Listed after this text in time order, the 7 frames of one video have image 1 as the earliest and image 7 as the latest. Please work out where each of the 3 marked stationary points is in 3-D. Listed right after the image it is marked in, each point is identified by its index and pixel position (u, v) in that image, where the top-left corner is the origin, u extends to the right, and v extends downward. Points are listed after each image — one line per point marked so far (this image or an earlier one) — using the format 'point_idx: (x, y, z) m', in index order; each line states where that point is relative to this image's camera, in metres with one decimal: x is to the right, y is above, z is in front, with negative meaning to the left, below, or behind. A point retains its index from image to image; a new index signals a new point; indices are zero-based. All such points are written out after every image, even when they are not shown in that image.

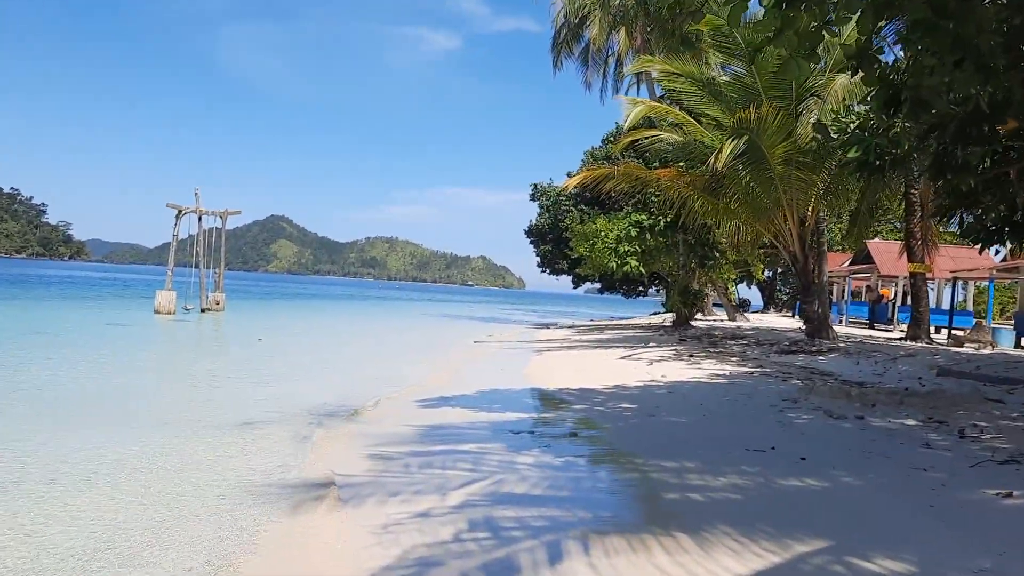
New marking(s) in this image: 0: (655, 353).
0: (+2.9, -1.3, +15.0) m
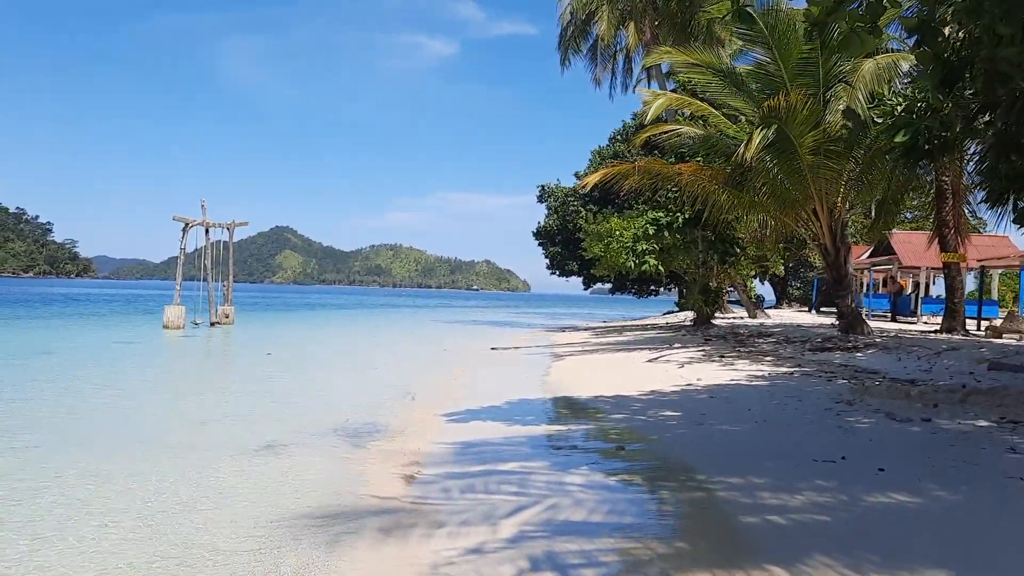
0: (+3.3, -1.3, +14.5) m
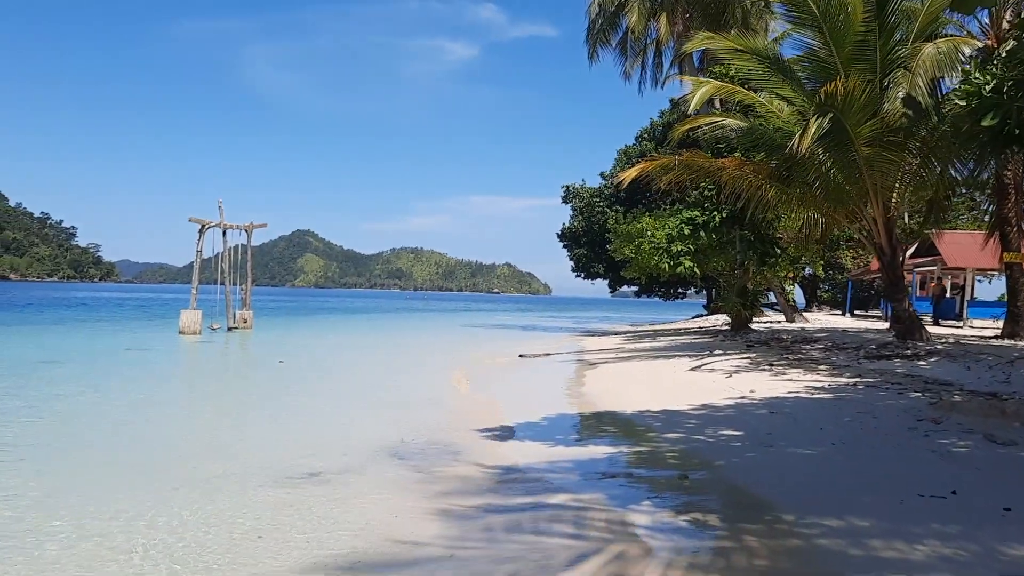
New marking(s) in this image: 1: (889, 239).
0: (+3.9, -1.3, +13.5) m
1: (+7.0, +0.9, +14.1) m
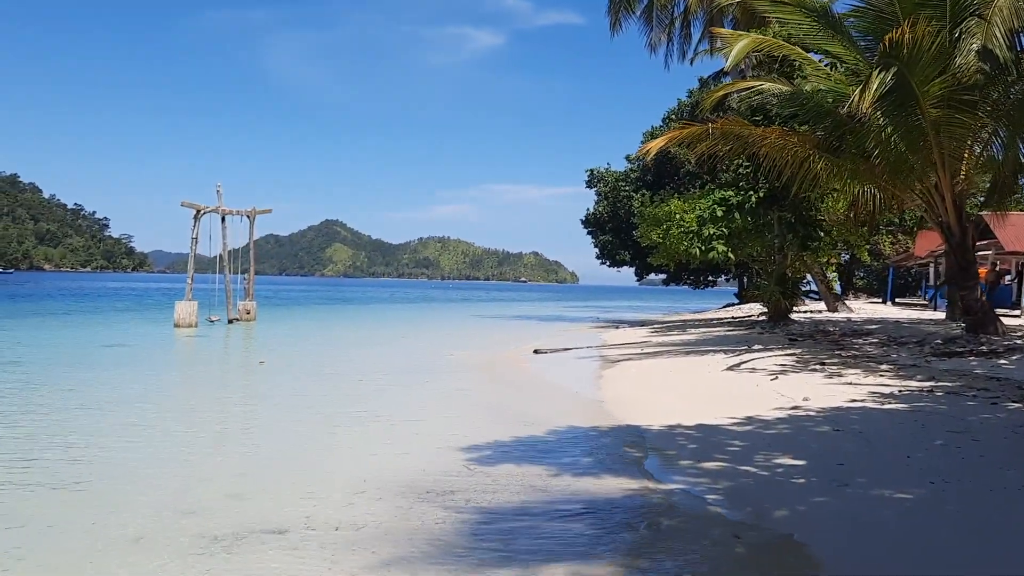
0: (+4.1, -1.1, +11.8) m
1: (+7.2, +1.1, +12.3) m
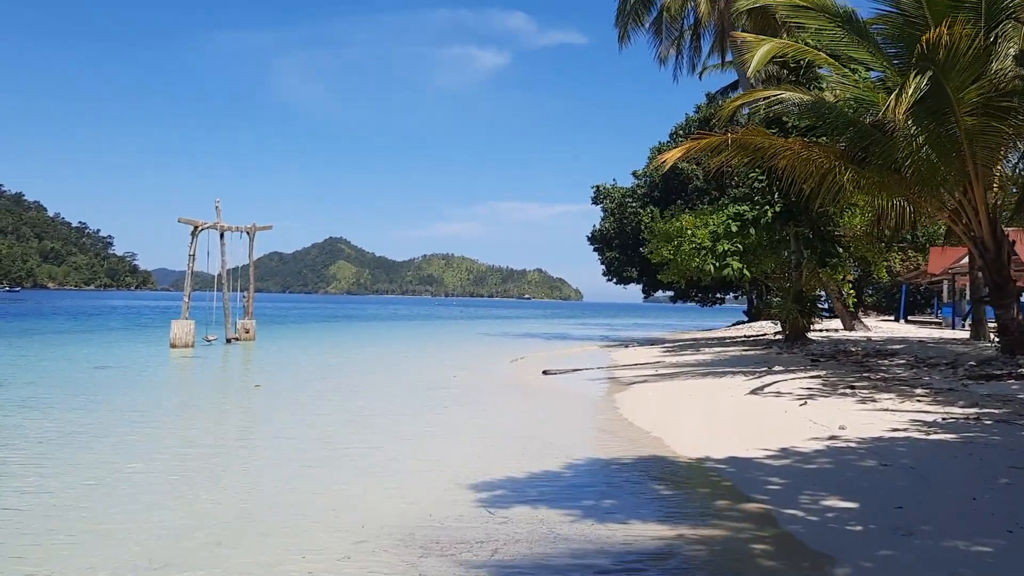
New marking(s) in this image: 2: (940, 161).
0: (+4.2, -1.4, +11.2) m
1: (+7.4, +0.9, +11.7) m
2: (+6.1, +1.8, +10.8) m
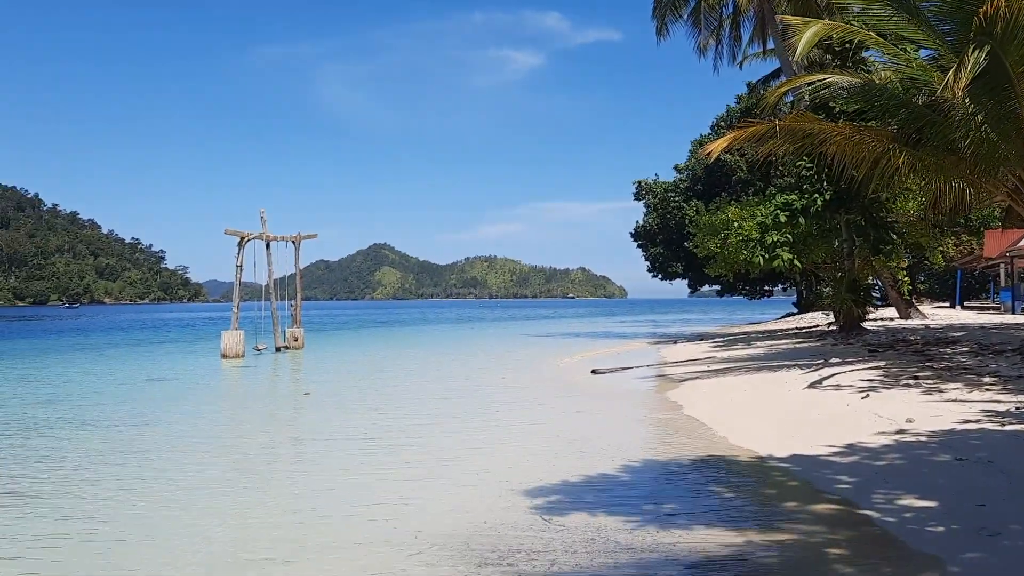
0: (+4.9, -1.2, +10.8) m
1: (+8.0, +1.1, +11.1) m
2: (+6.6, +2.0, +10.3) m
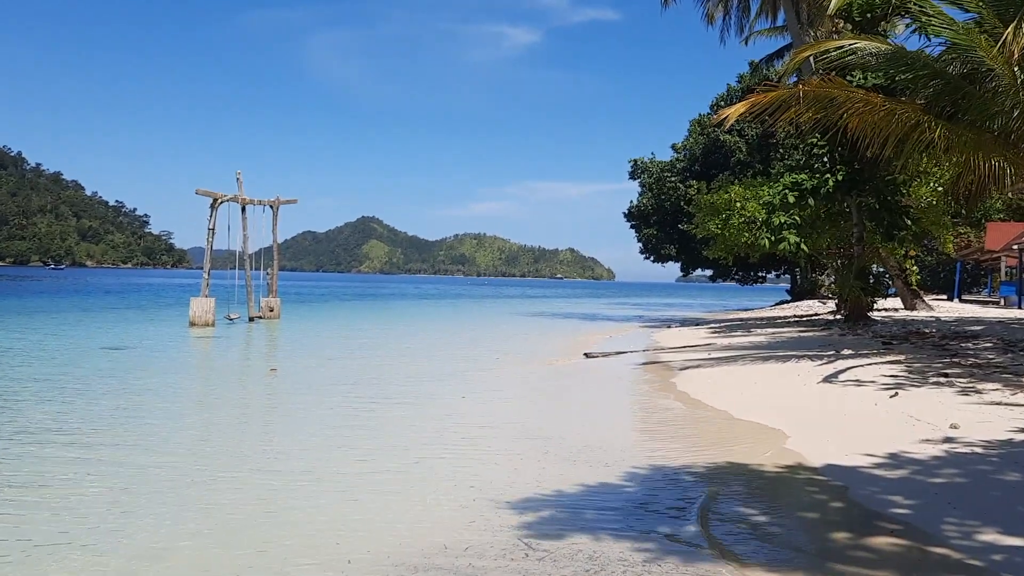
0: (+4.7, -1.0, +9.8) m
1: (+7.9, +1.2, +10.1) m
2: (+6.6, +2.1, +9.3) m
